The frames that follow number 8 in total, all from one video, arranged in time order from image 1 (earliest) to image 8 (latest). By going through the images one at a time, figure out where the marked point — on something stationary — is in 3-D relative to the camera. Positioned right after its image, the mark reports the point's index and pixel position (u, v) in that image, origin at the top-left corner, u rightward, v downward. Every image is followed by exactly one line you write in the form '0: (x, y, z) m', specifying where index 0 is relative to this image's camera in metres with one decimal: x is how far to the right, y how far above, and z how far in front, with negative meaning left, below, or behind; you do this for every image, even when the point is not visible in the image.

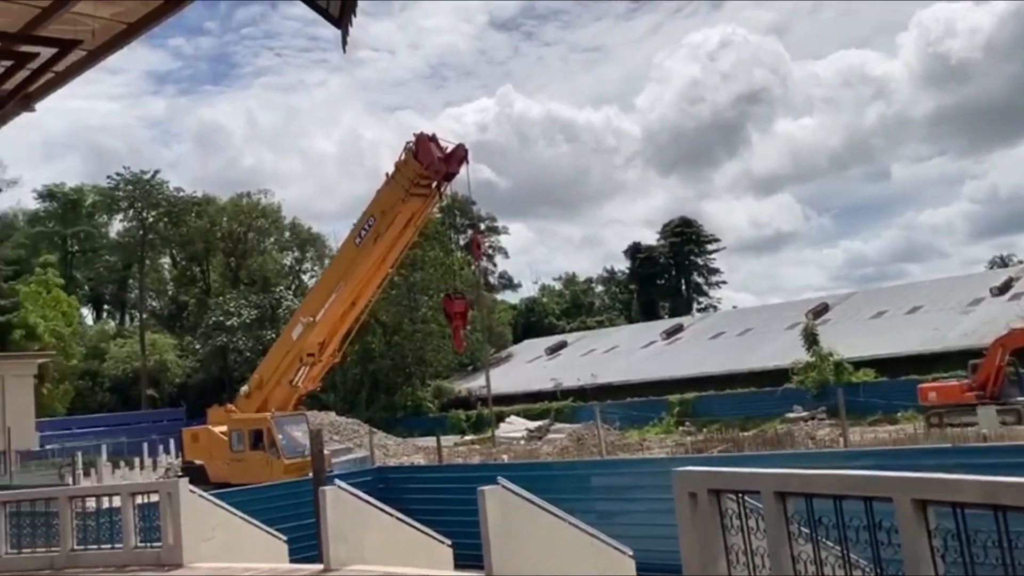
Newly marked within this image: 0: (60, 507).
0: (-4.8, -2.3, +10.3) m
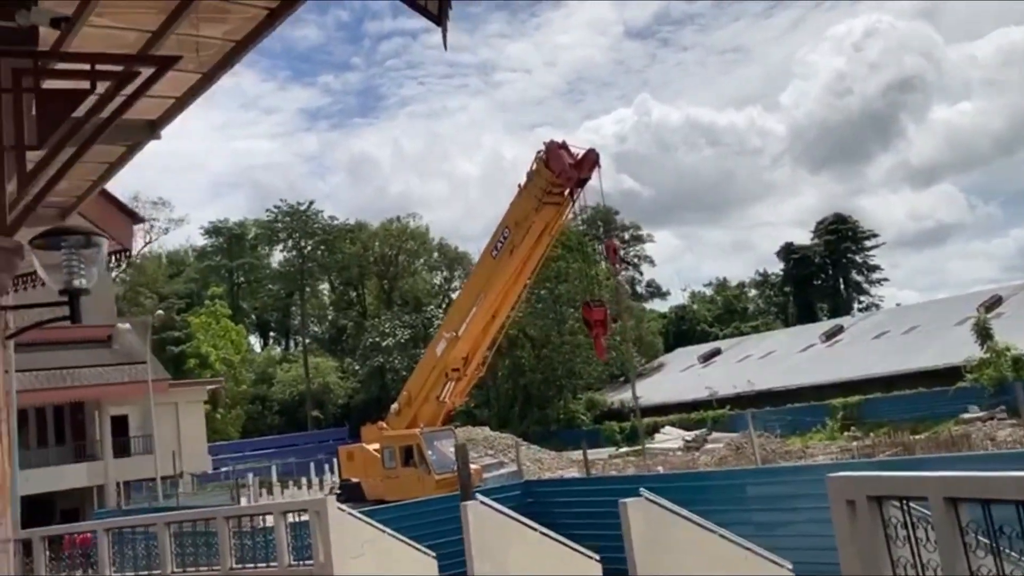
0: (-3.2, -2.6, +10.7) m
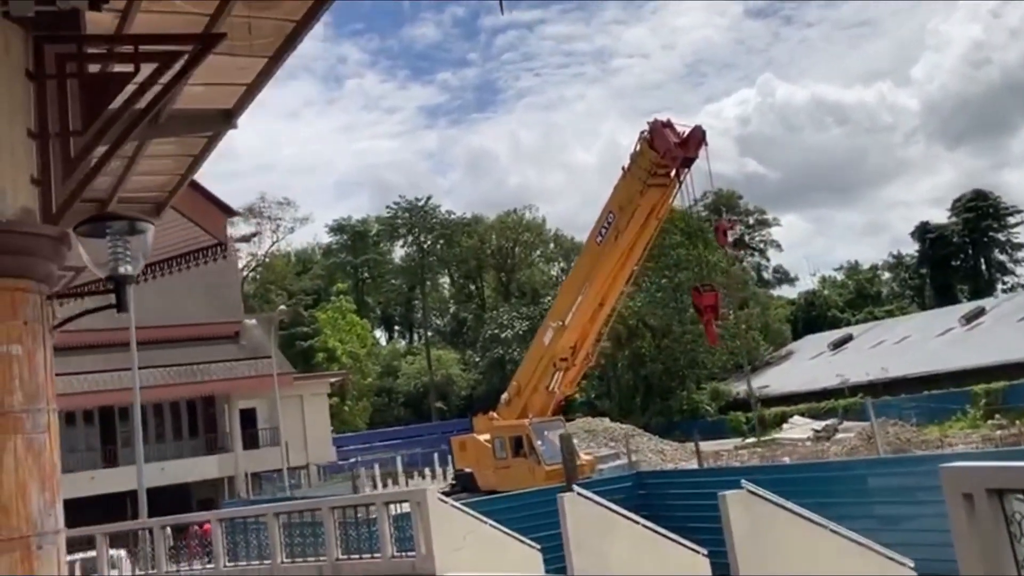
0: (-2.1, -2.5, +10.8) m
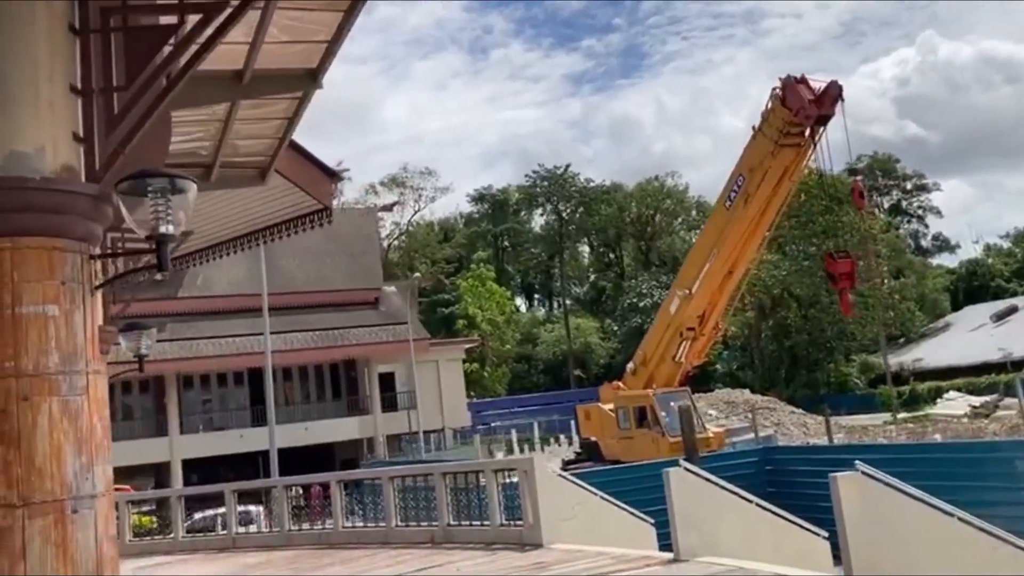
0: (-0.8, -2.1, +10.7) m
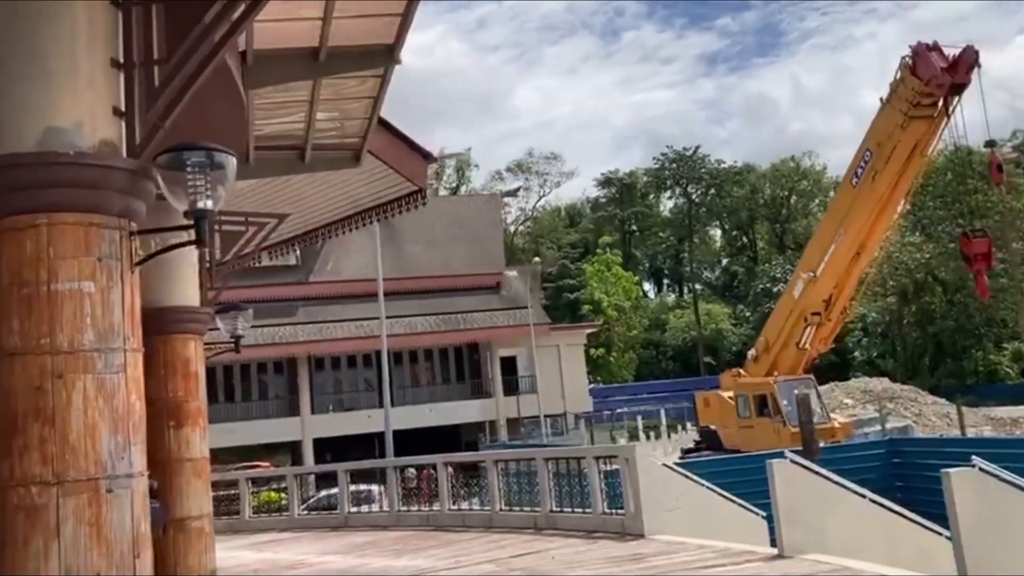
0: (+0.3, -2.0, +10.5) m
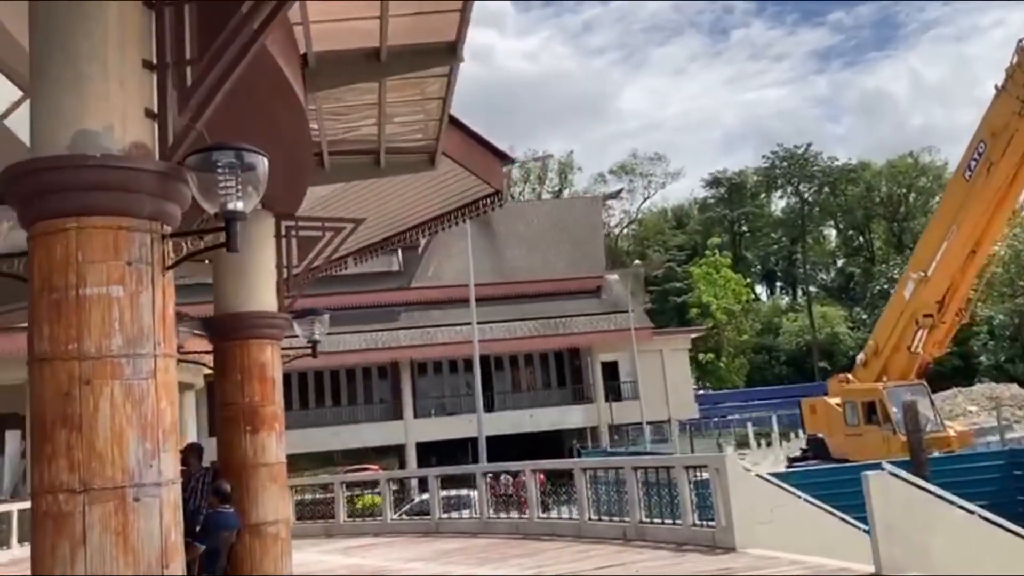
0: (+1.2, -2.0, +10.2) m
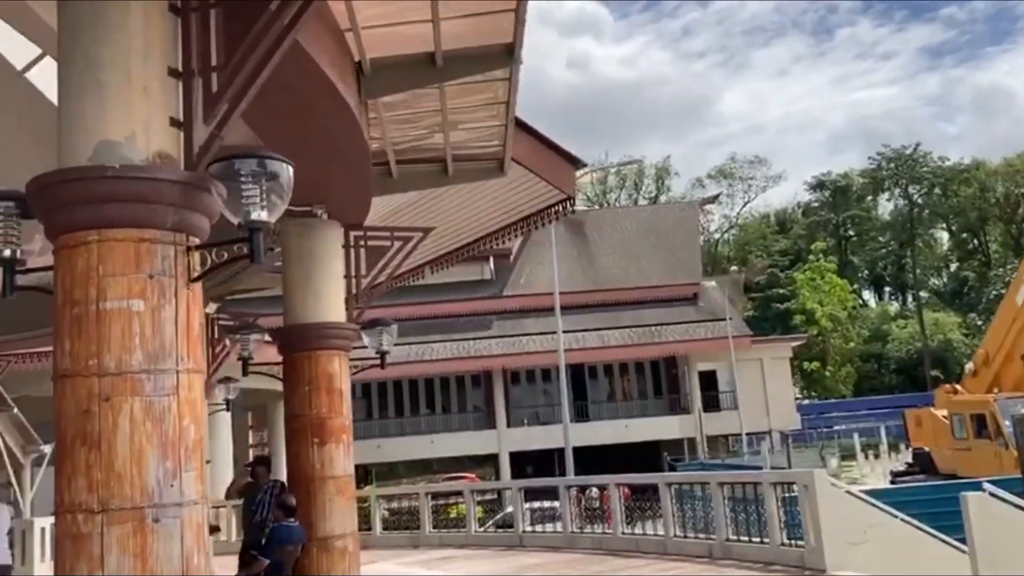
0: (+2.0, -2.1, +9.8) m
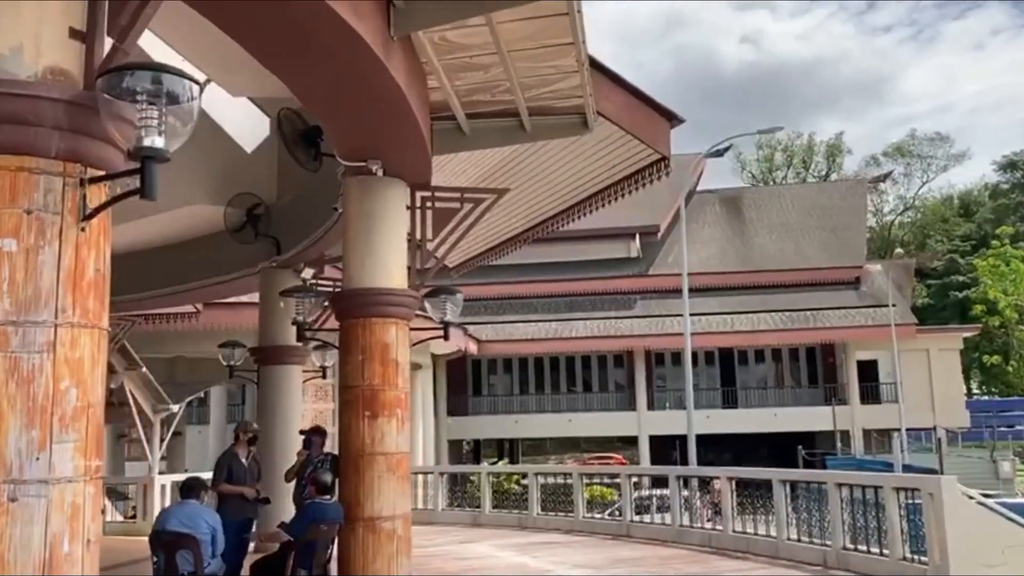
0: (+2.8, -1.9, +8.7) m
